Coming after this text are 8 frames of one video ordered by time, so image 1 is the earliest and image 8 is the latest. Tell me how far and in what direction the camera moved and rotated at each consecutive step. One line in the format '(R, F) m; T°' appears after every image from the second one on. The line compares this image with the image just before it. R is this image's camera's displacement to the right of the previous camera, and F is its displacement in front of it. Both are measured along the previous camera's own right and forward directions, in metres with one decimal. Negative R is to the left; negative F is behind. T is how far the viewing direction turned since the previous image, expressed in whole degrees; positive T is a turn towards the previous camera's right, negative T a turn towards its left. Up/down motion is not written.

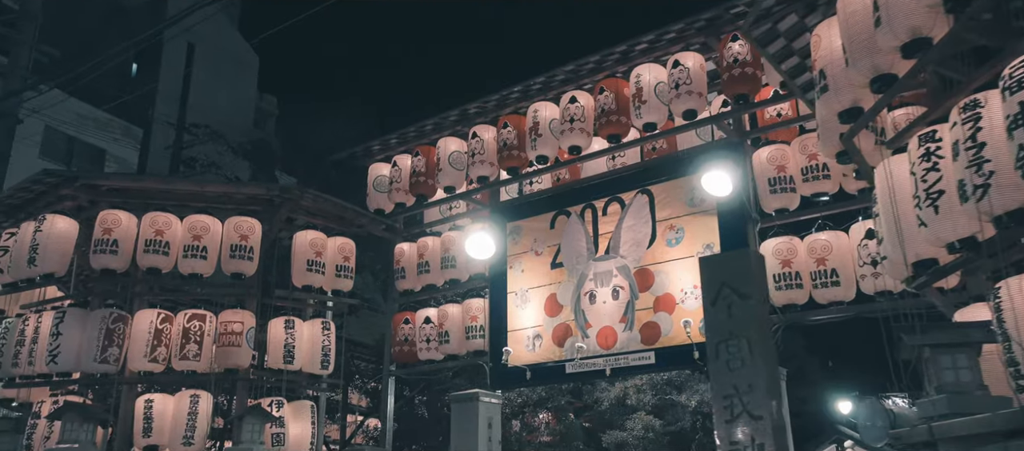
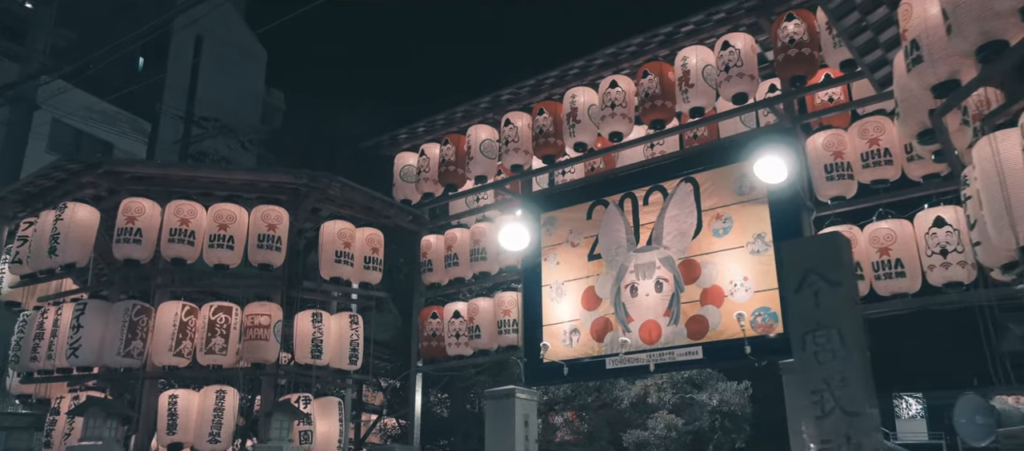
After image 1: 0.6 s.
(-0.5, +0.5) m; 0°
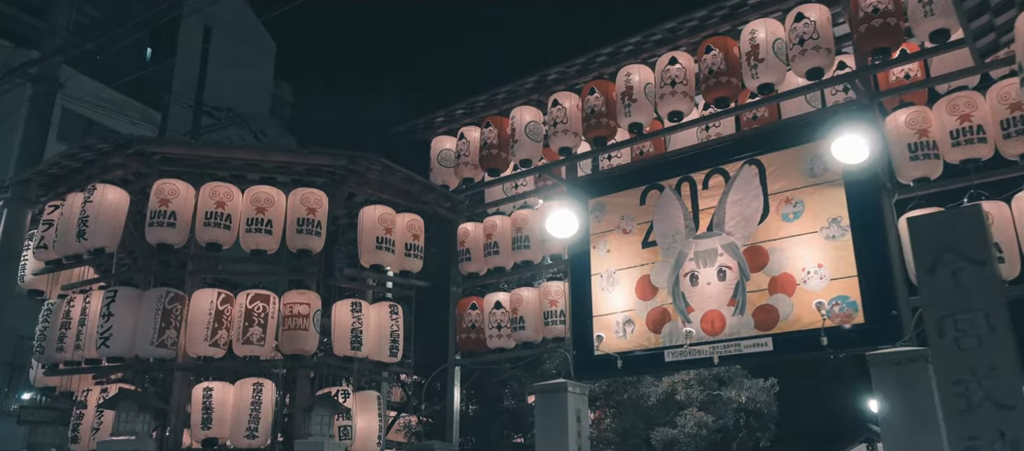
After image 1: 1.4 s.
(-0.7, +0.6) m; 0°
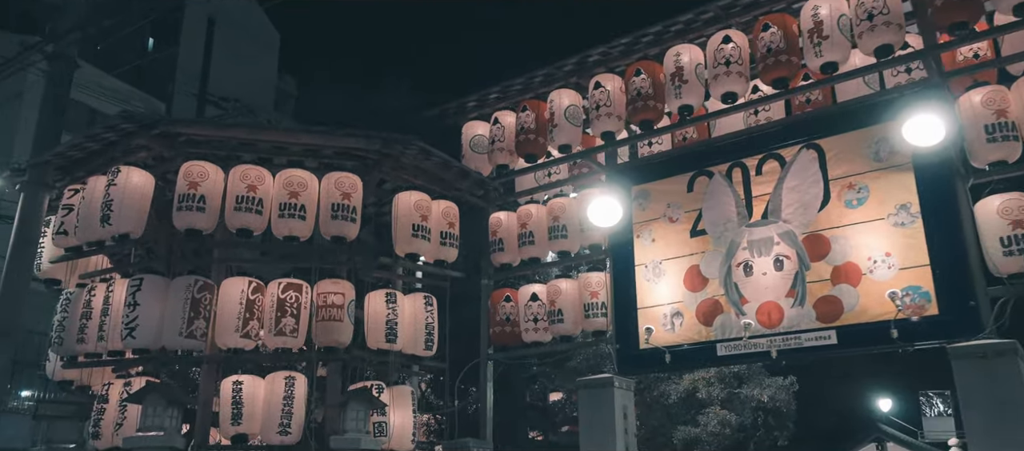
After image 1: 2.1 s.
(-0.6, +0.5) m; 0°
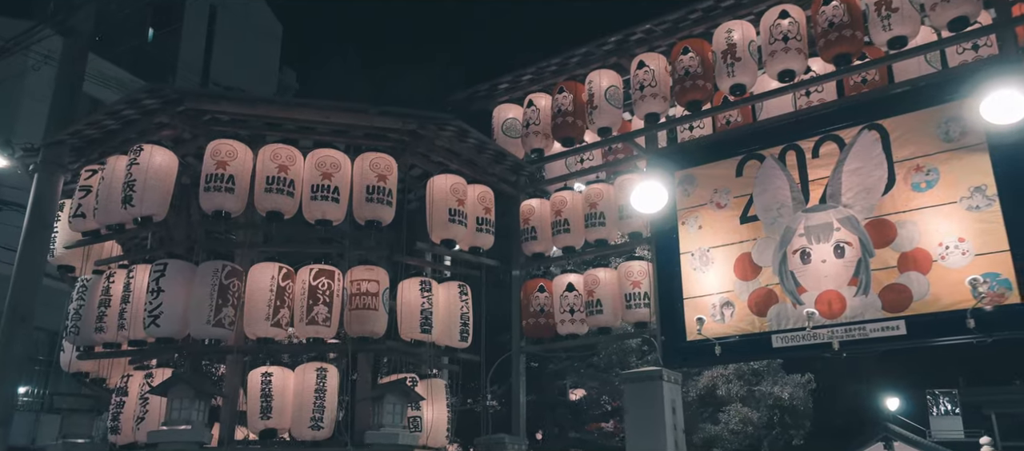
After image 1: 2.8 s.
(-0.6, +0.6) m; 0°
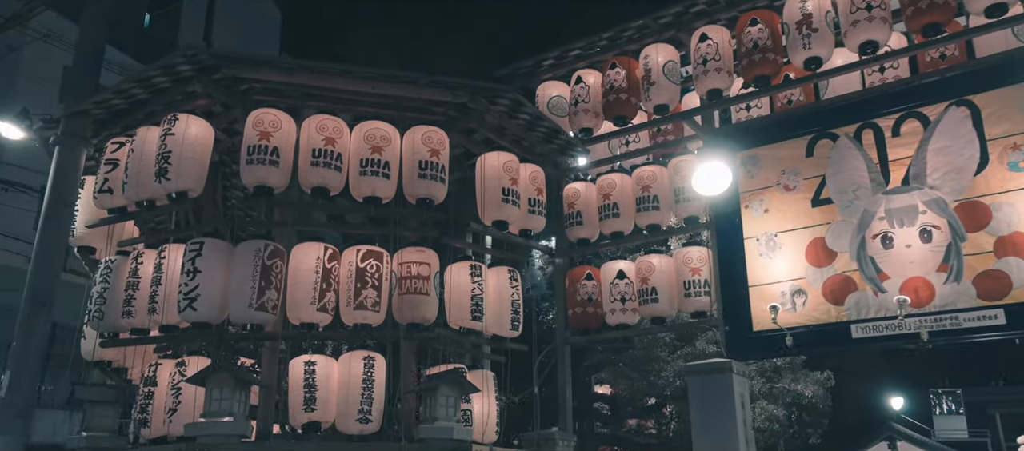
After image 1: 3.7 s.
(-0.9, +0.7) m; +1°
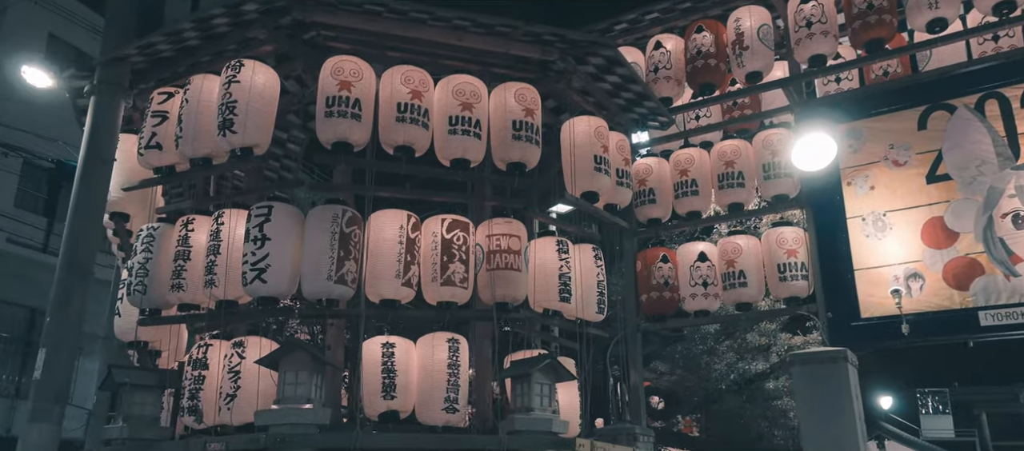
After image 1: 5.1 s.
(-1.4, +1.0) m; +2°
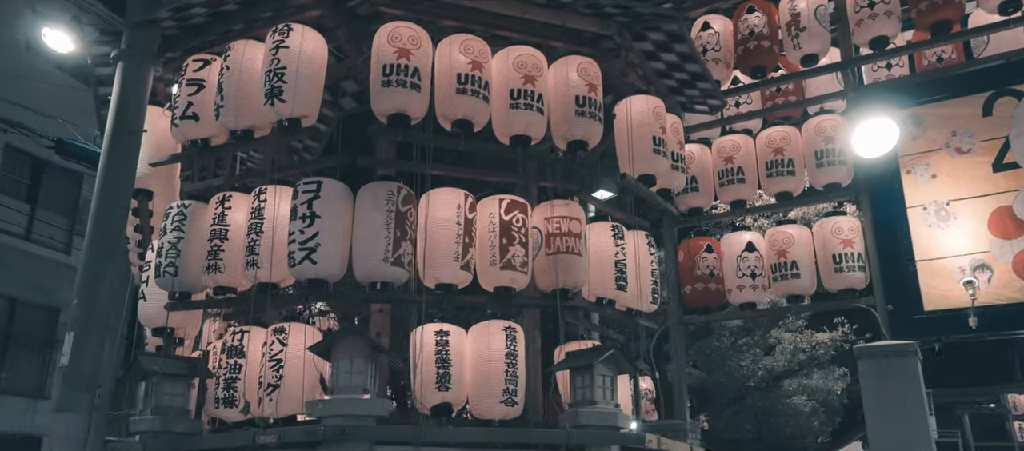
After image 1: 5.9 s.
(-0.8, +0.5) m; +2°
